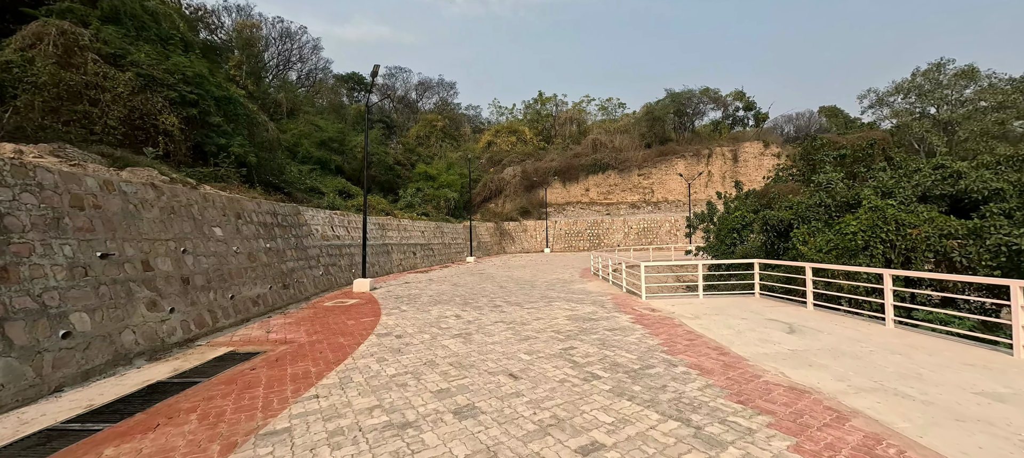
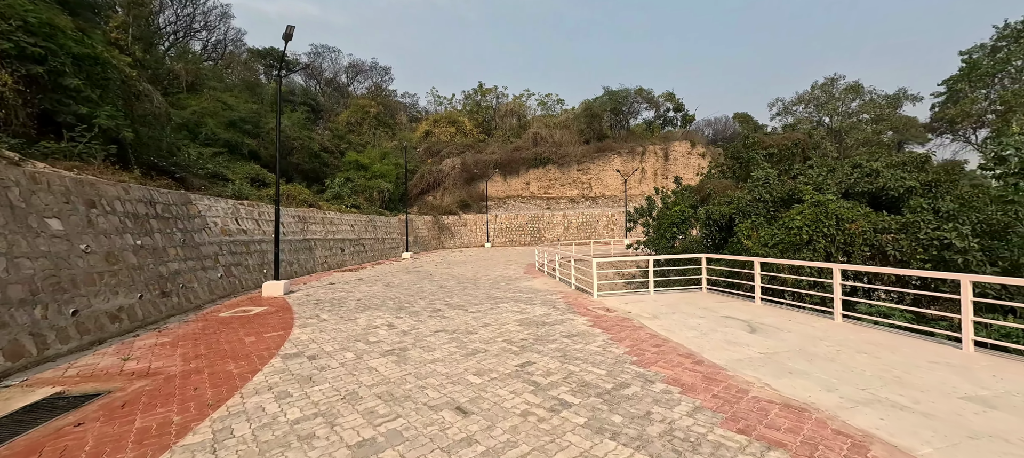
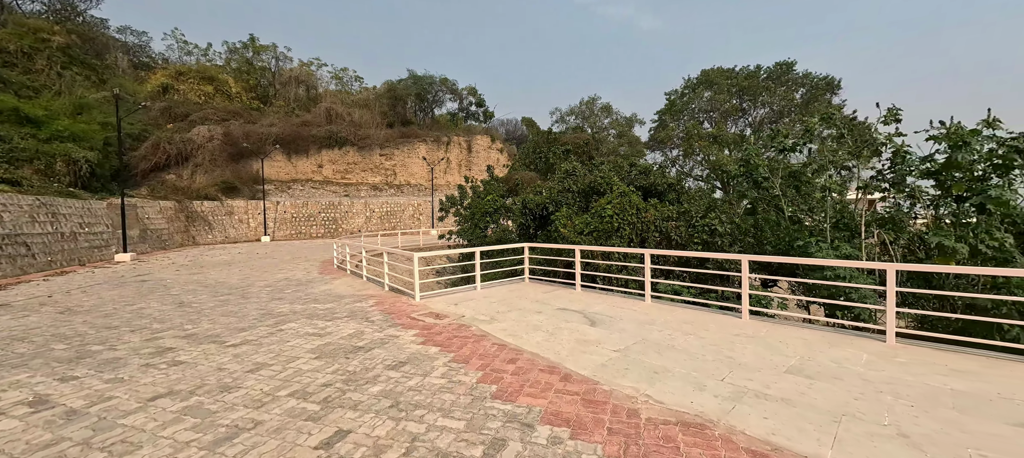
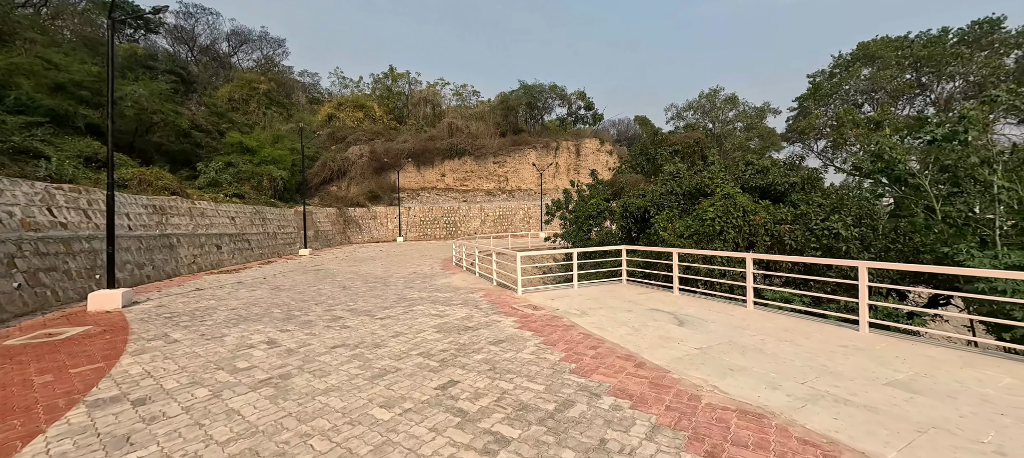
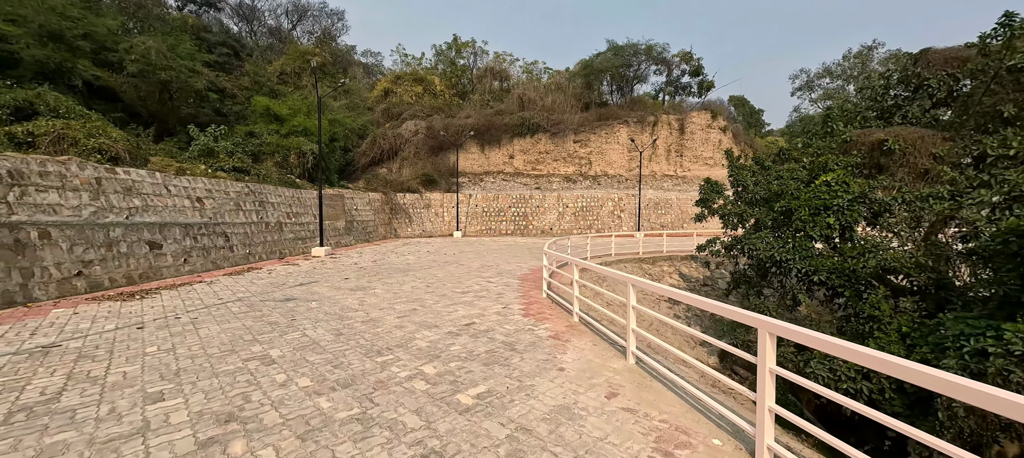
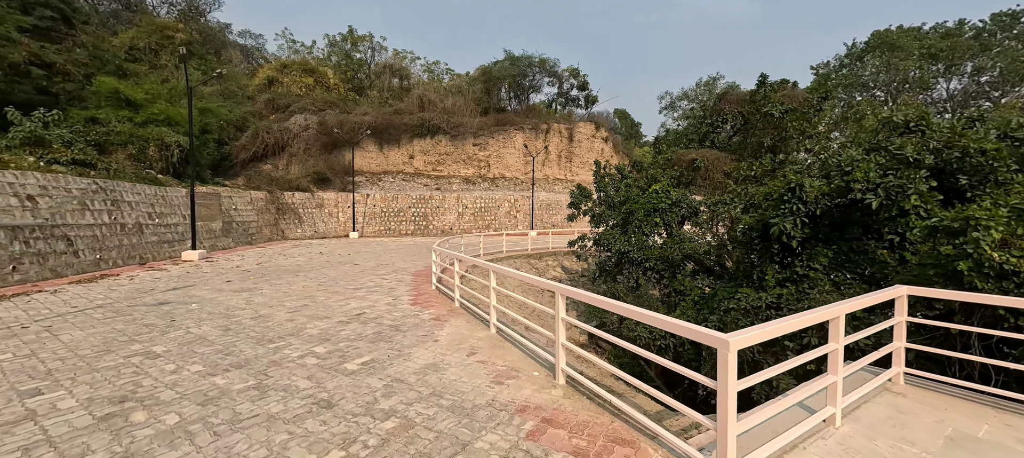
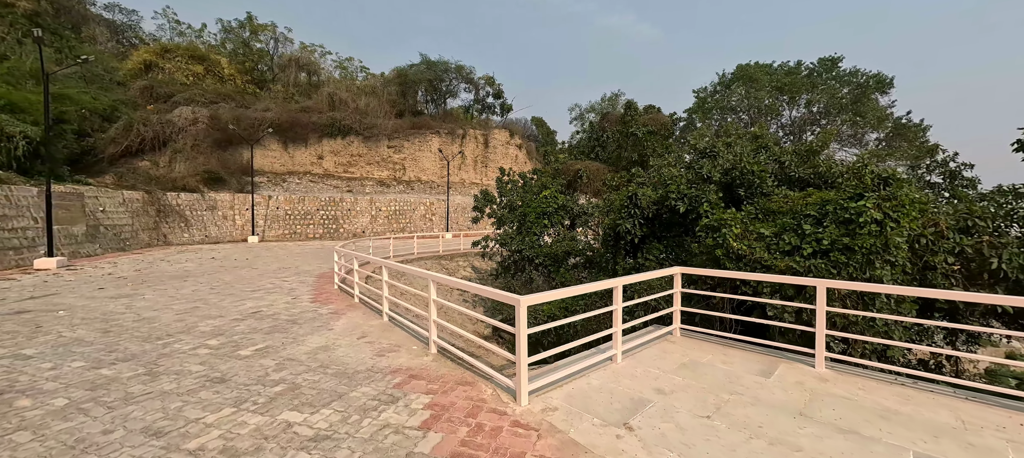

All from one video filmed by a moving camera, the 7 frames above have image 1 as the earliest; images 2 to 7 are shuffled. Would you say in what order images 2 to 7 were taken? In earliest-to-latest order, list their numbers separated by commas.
2, 4, 3, 7, 6, 5
